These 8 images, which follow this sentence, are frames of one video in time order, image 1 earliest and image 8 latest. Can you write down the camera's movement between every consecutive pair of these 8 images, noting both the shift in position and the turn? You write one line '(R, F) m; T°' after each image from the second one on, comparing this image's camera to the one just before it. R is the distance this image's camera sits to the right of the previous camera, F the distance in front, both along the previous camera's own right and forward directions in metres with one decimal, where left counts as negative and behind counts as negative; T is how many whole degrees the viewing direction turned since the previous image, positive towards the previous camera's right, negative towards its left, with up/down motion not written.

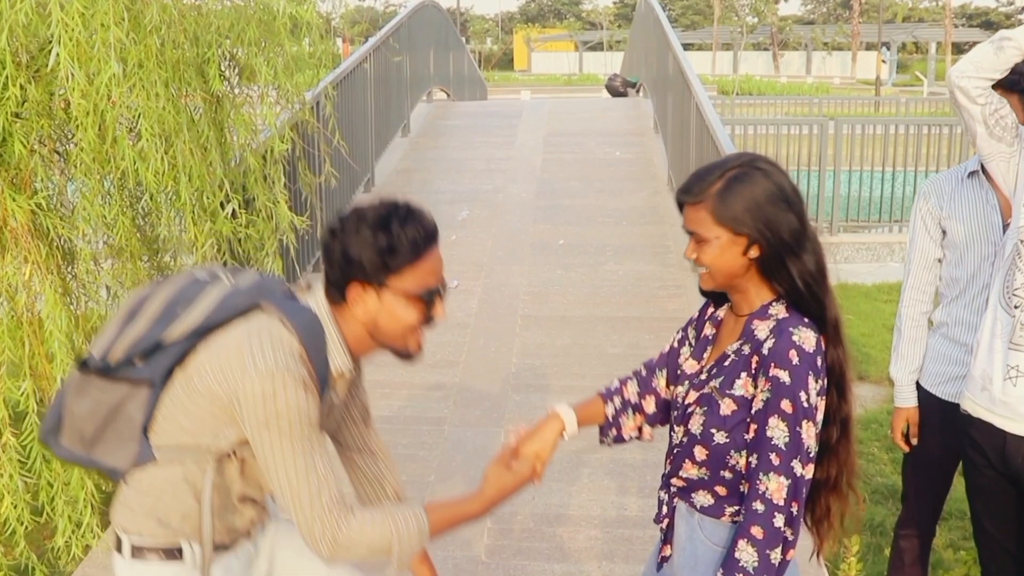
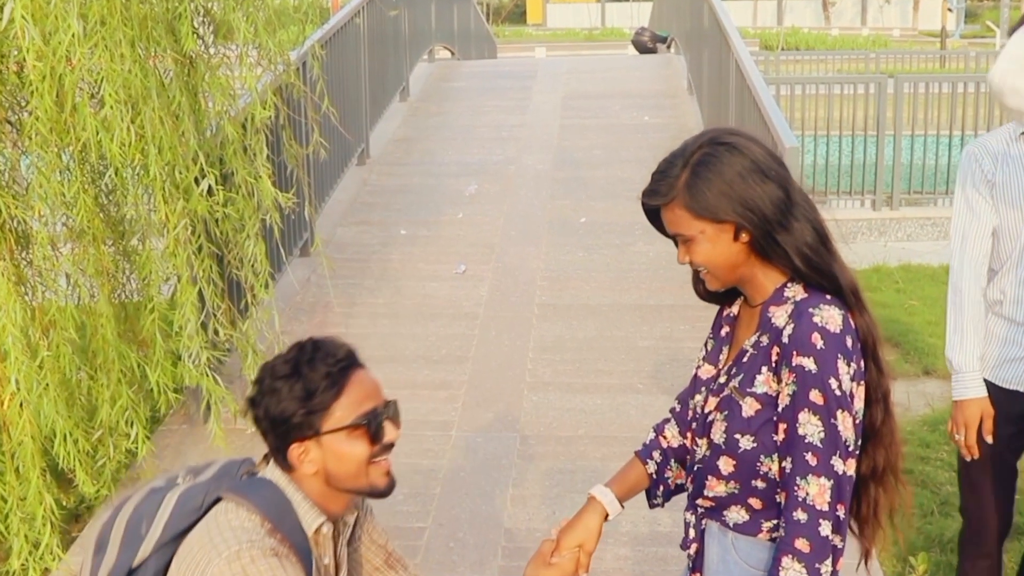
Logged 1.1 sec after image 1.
(+0.1, +0.8) m; -1°
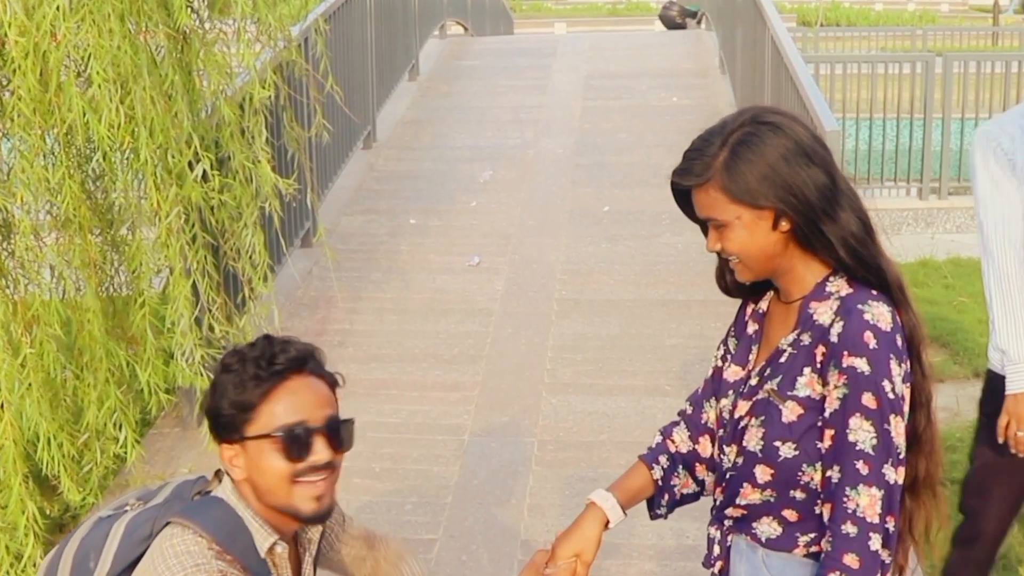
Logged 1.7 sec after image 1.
(0.0, +0.4) m; 0°
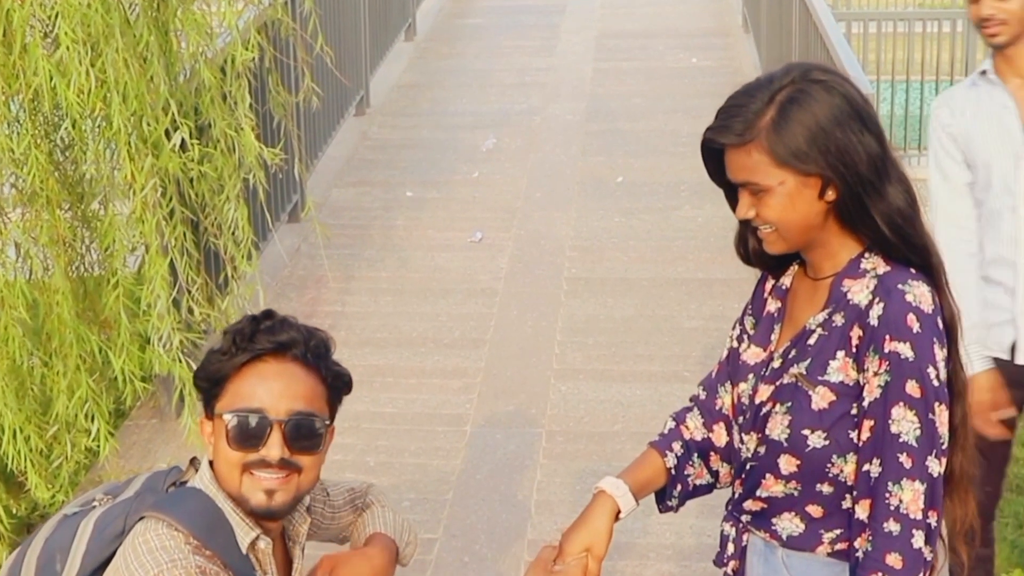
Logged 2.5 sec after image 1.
(0.0, +0.4) m; 0°
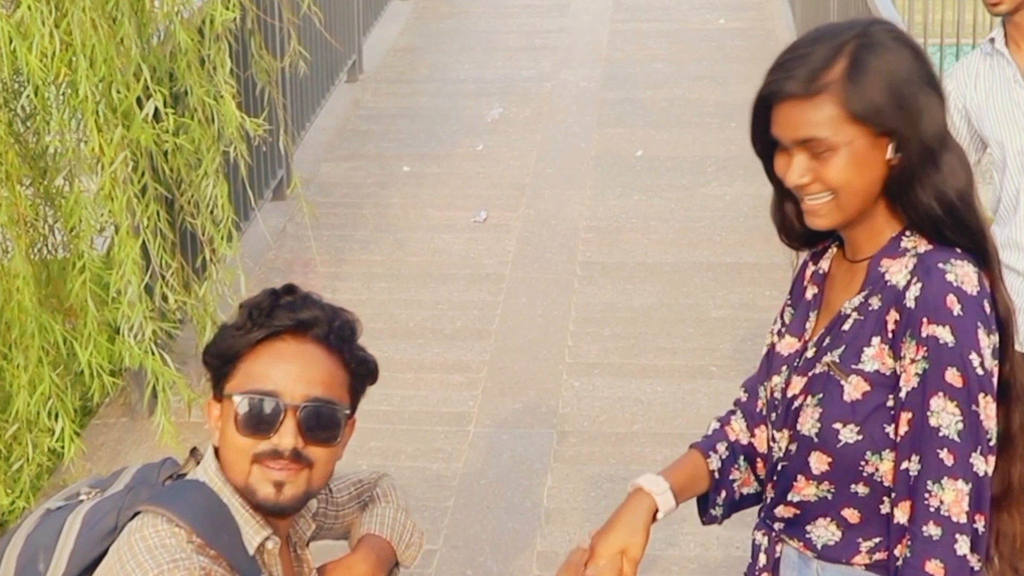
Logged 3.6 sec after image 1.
(0.0, +0.5) m; 0°
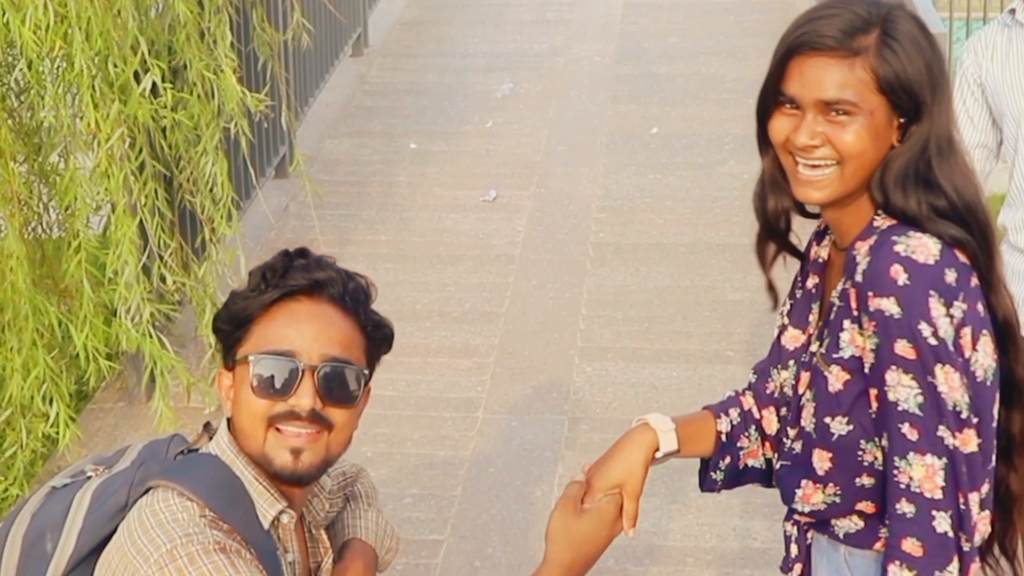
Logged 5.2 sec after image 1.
(0.0, +0.1) m; 0°
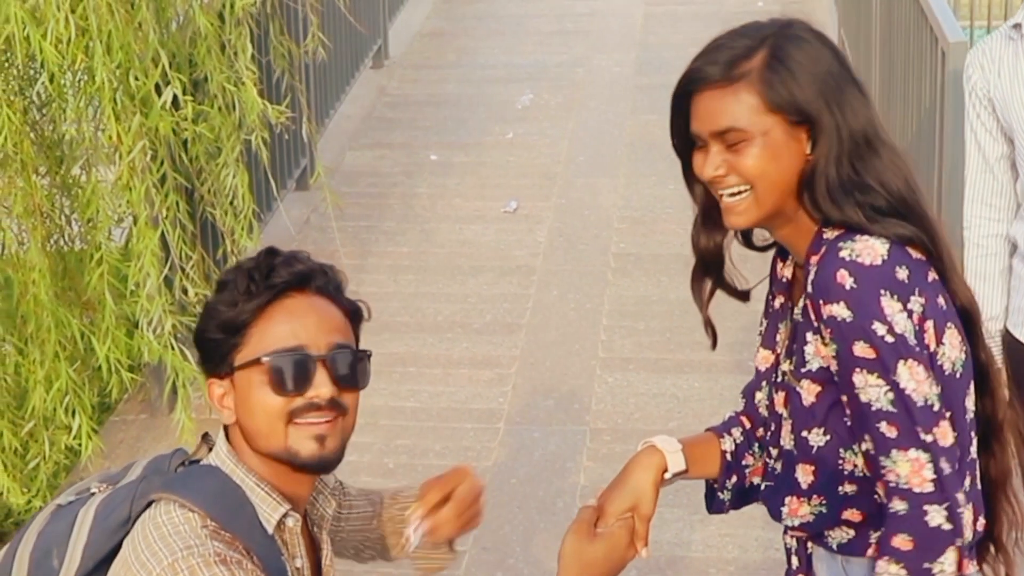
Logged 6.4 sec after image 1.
(0.0, 0.0) m; -1°
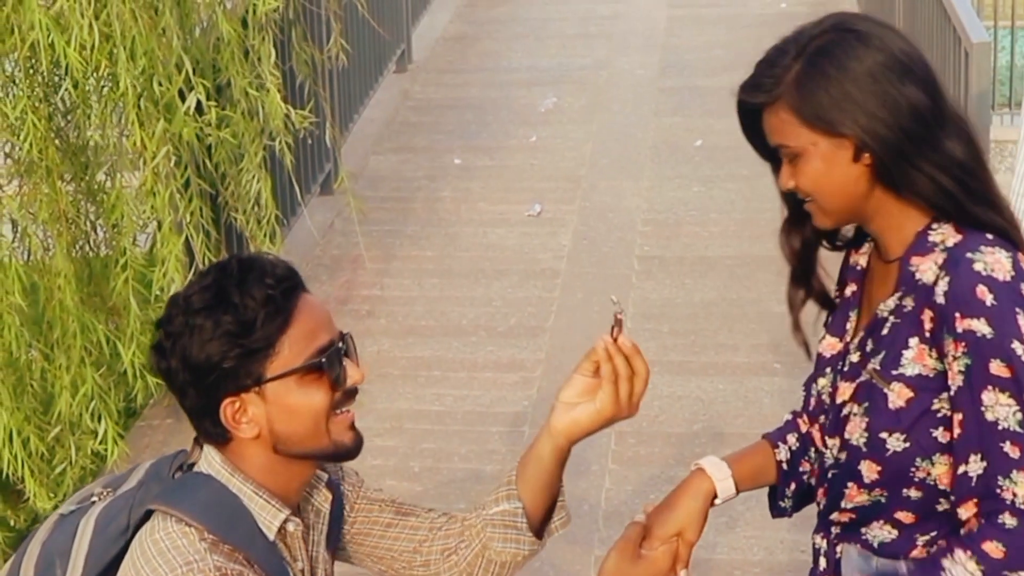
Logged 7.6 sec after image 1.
(0.0, 0.0) m; -1°
